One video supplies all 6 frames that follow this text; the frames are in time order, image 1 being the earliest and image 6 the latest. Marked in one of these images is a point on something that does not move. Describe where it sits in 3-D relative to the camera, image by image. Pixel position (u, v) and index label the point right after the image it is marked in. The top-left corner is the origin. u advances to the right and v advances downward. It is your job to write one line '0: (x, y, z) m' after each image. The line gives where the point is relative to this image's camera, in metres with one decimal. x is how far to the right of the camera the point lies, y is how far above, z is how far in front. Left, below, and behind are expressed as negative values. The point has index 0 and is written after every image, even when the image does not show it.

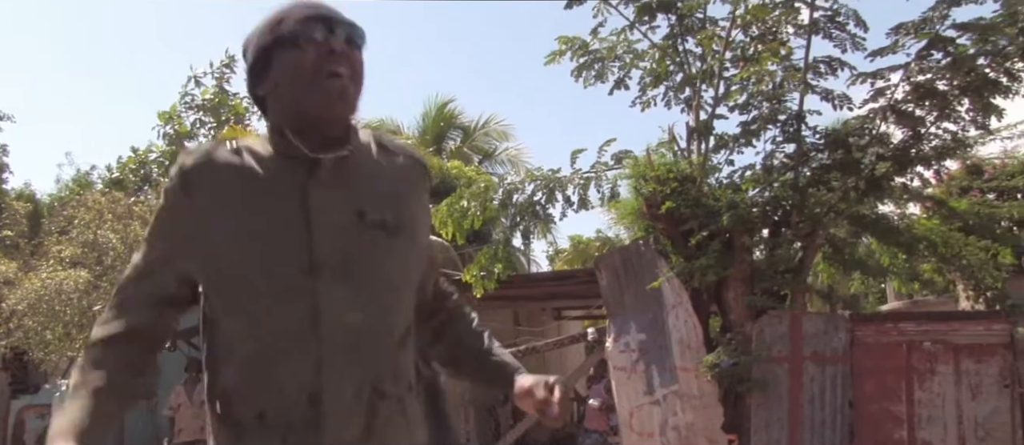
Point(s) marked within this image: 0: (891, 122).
0: (+3.1, +0.8, +6.5) m
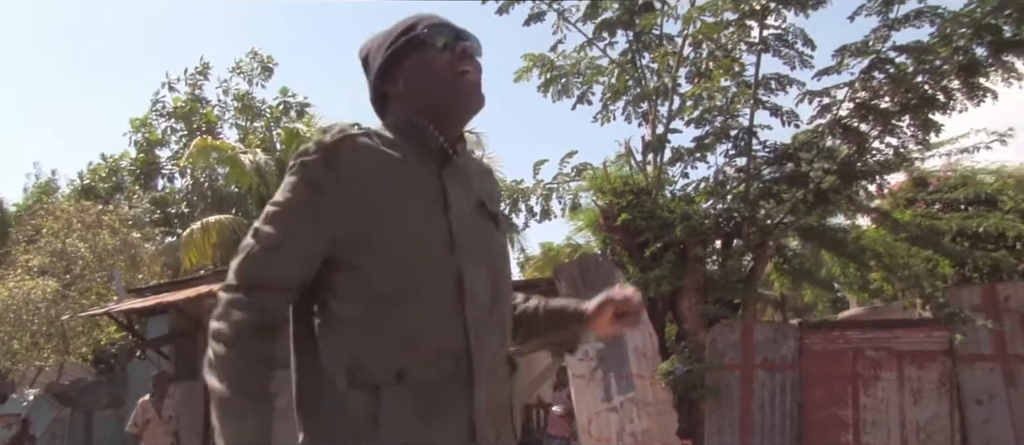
0: (+2.8, +0.7, +6.8) m
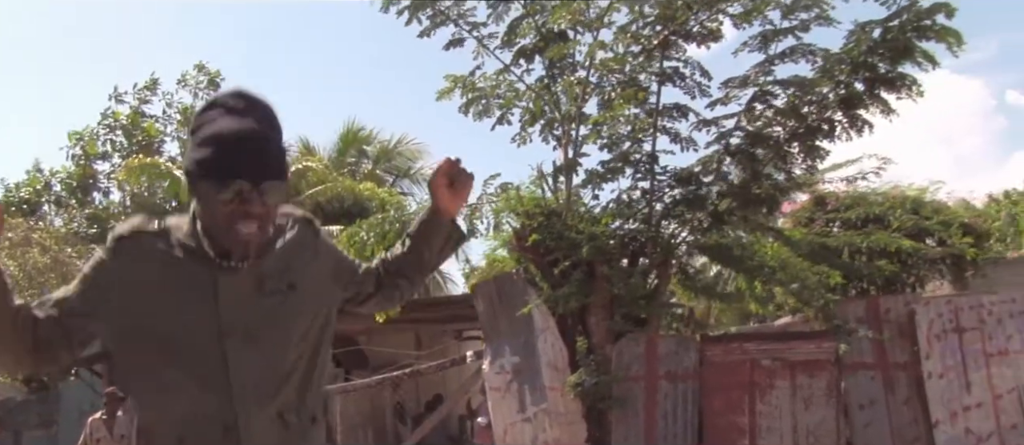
0: (+2.0, +0.6, +7.3) m
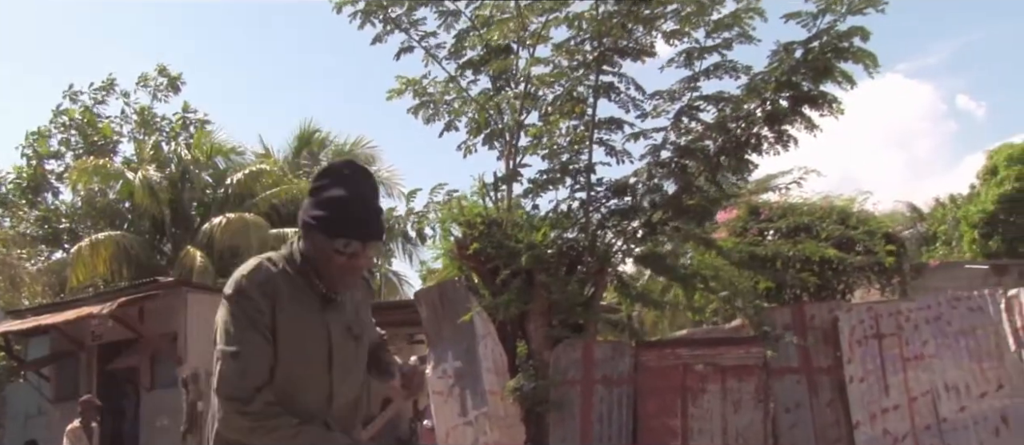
0: (+1.4, +0.5, +7.5) m
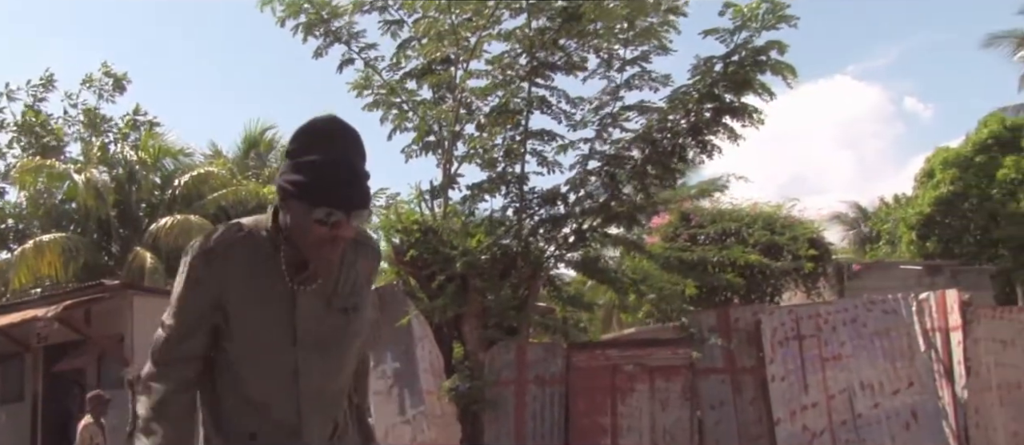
0: (+0.8, +0.4, +7.8) m
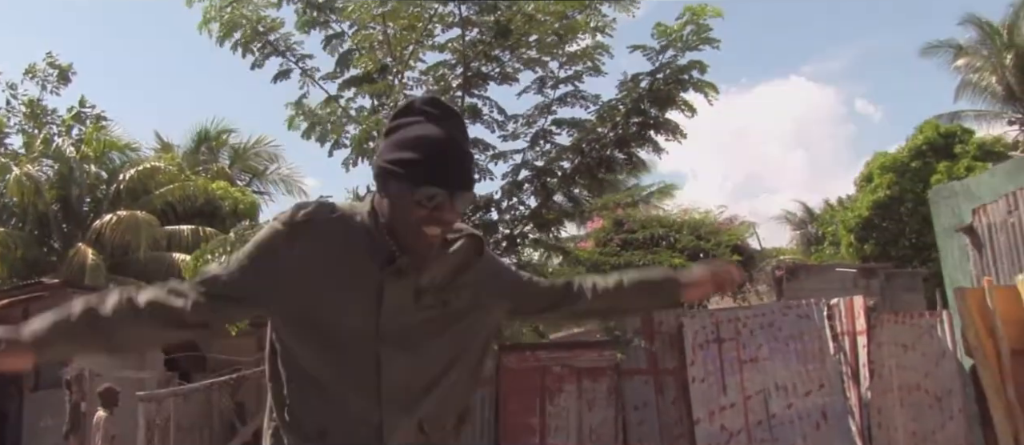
0: (+0.1, +0.3, +8.1) m
